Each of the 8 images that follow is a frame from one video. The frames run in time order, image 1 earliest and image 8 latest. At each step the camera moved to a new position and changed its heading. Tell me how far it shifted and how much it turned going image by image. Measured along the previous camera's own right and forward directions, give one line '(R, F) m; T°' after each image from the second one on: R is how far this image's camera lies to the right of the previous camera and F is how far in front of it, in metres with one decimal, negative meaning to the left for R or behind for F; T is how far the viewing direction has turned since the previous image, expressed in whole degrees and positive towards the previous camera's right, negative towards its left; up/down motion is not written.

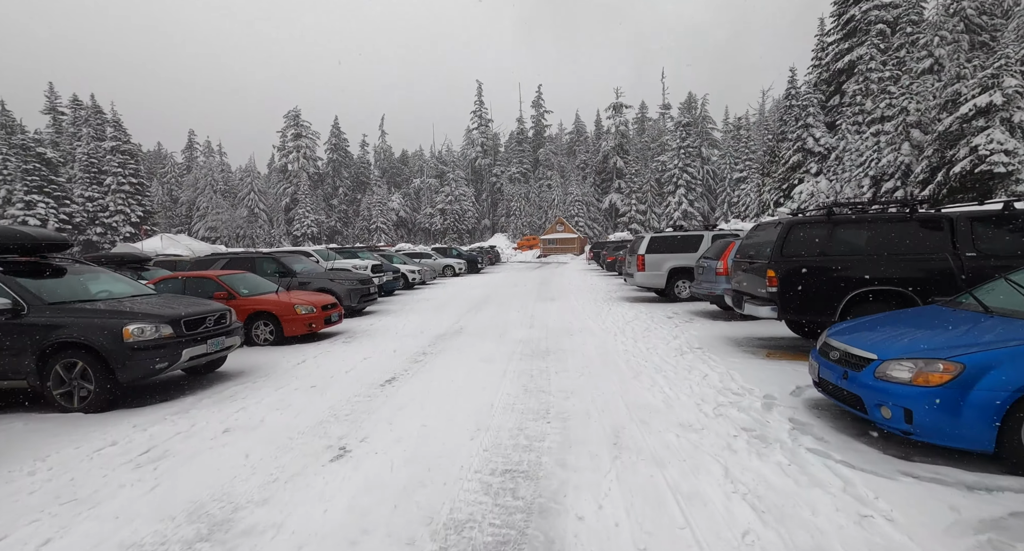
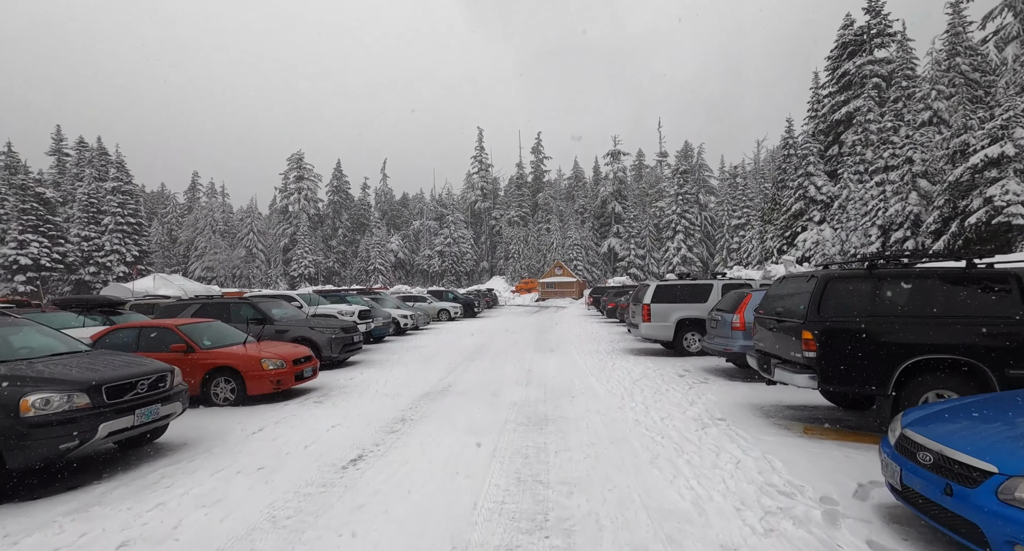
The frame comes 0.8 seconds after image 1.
(+0.1, +0.9) m; 0°
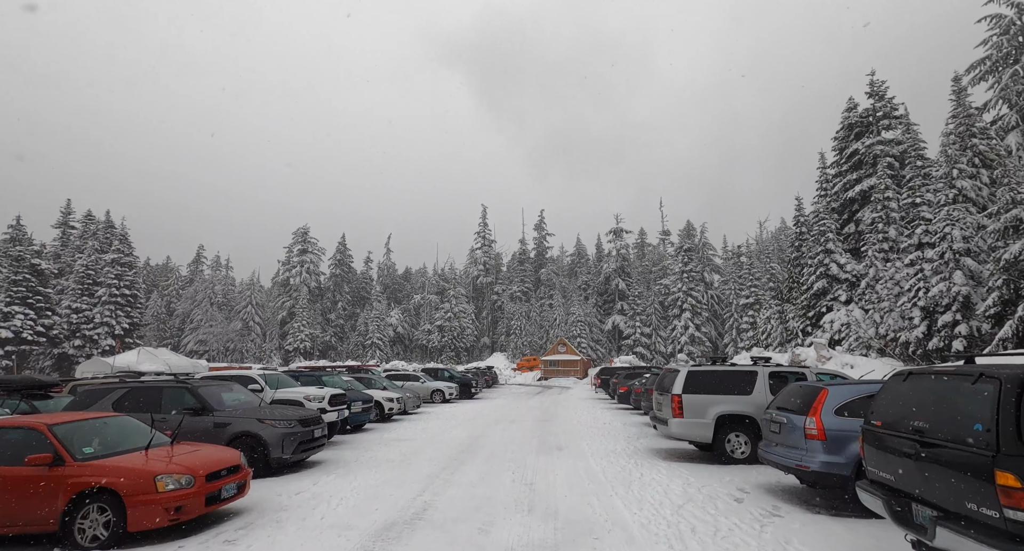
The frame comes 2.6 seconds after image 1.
(0.0, +2.2) m; 0°
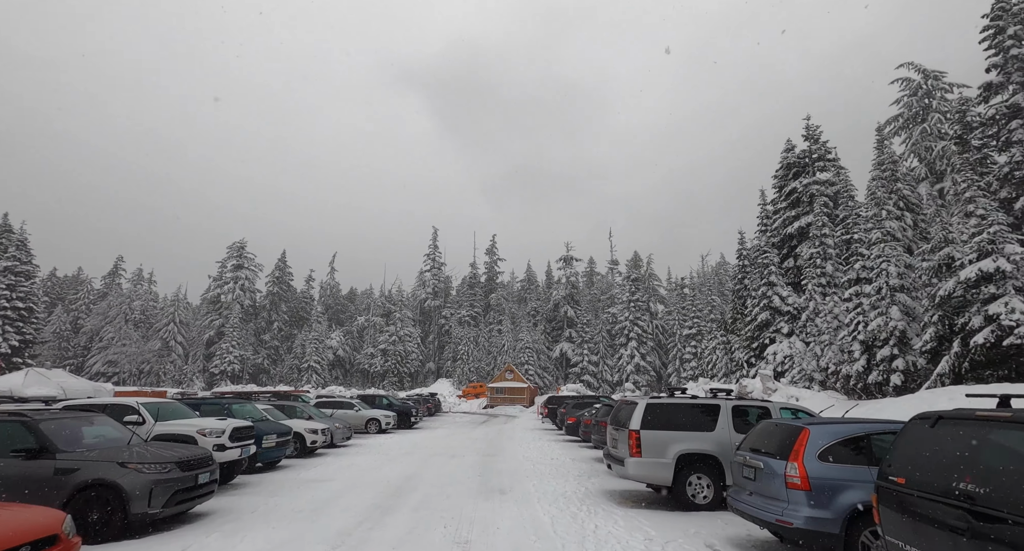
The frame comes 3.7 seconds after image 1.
(+0.1, +1.2) m; +5°
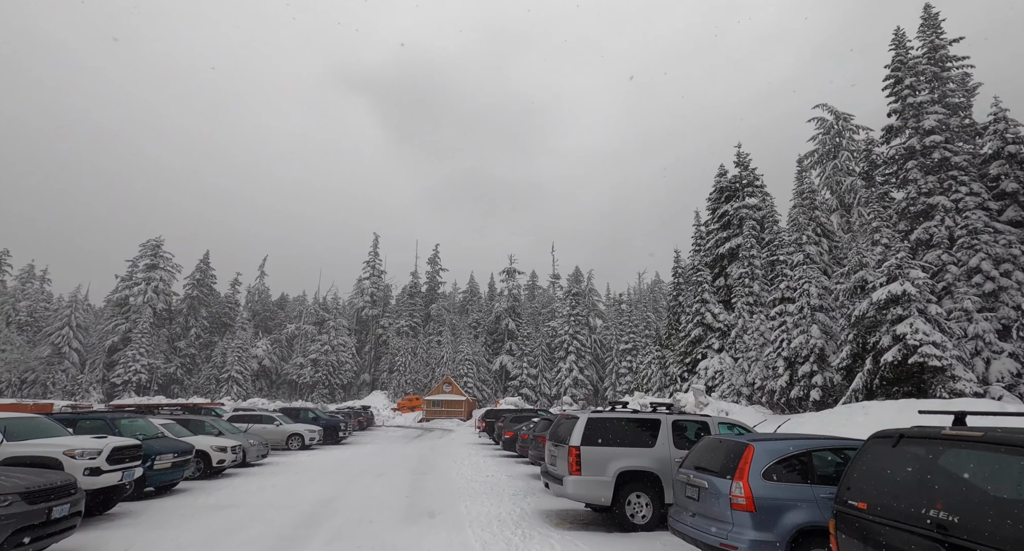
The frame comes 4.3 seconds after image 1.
(+0.1, +0.5) m; +6°
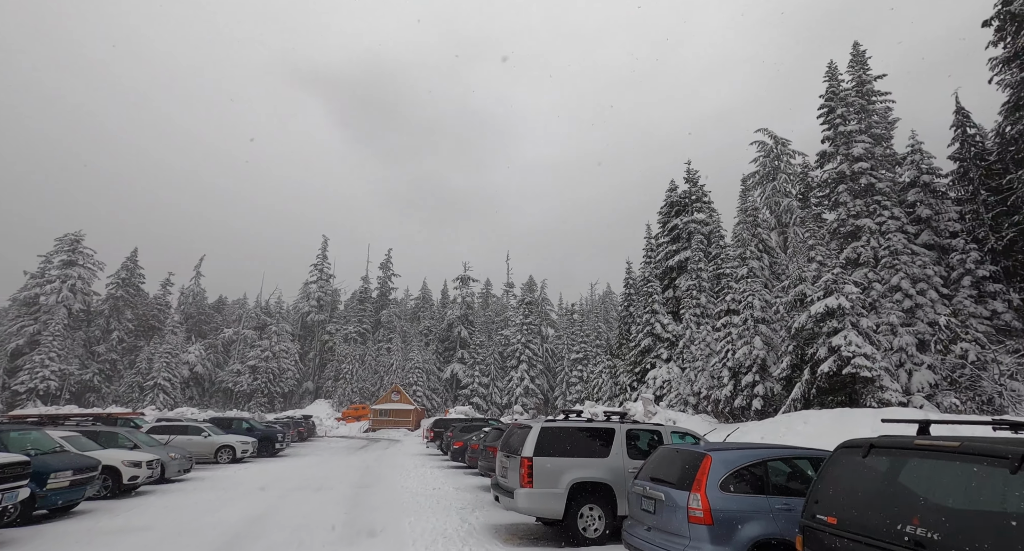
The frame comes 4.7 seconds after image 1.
(0.0, +0.4) m; +5°
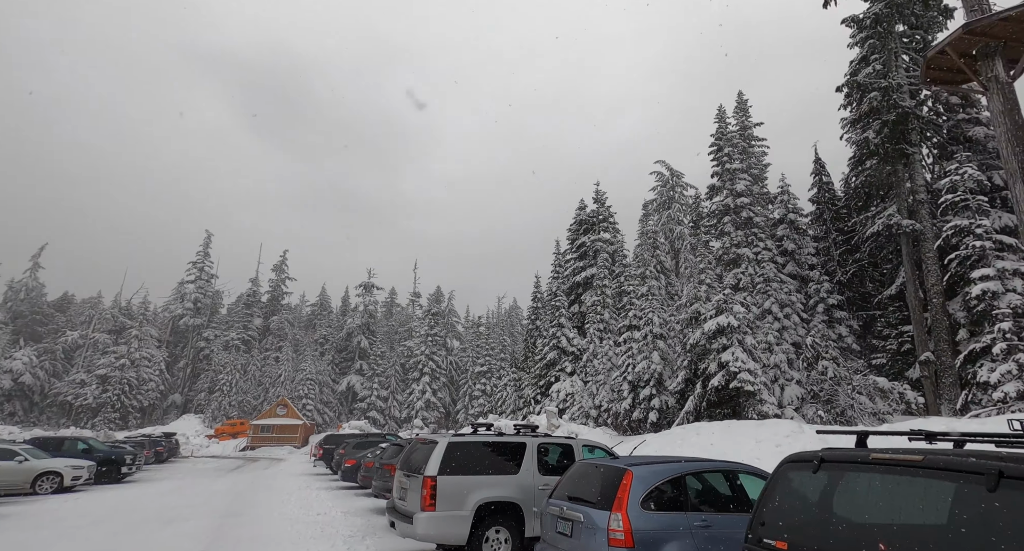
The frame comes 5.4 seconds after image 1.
(0.0, +0.8) m; +9°
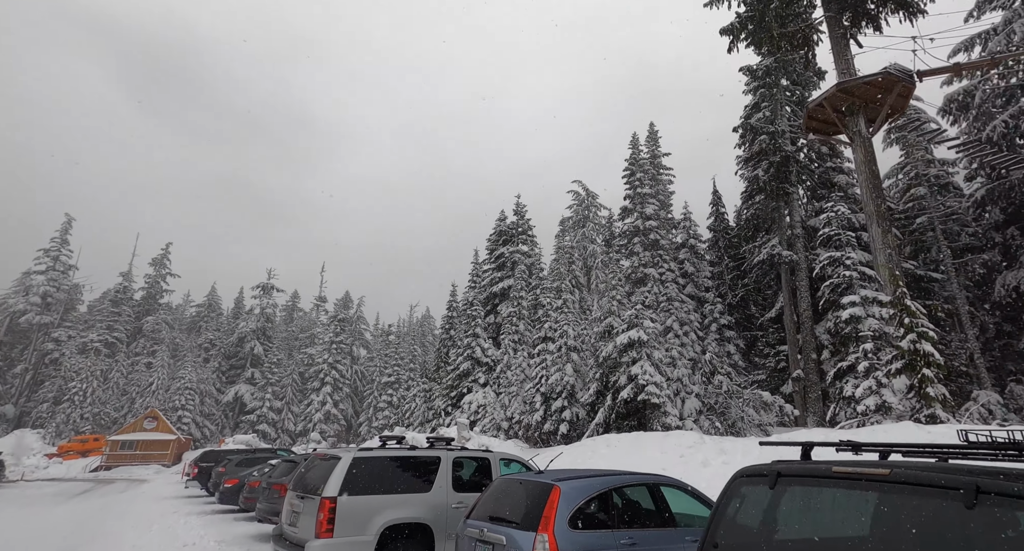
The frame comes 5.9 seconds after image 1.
(0.0, +0.9) m; +9°
